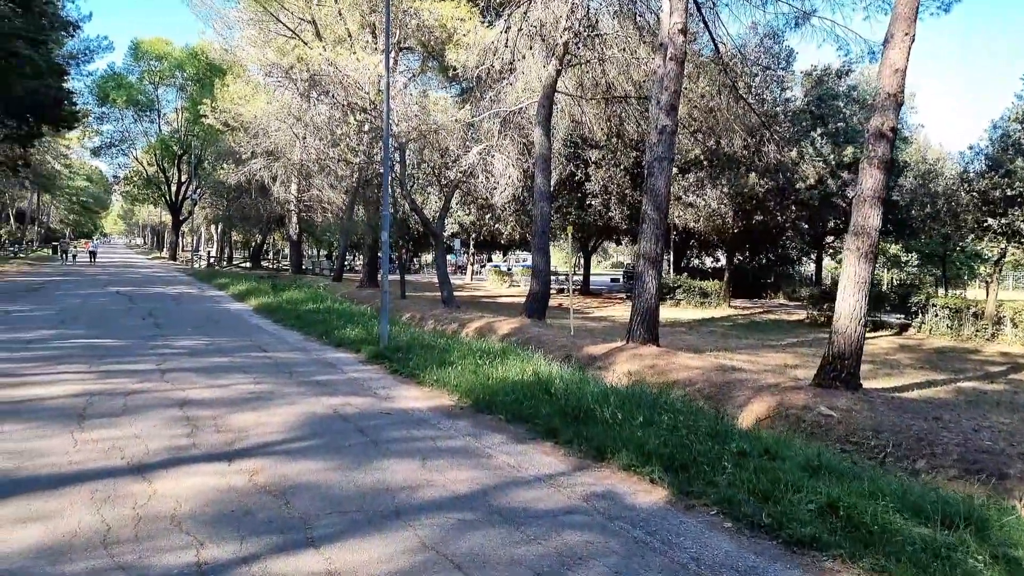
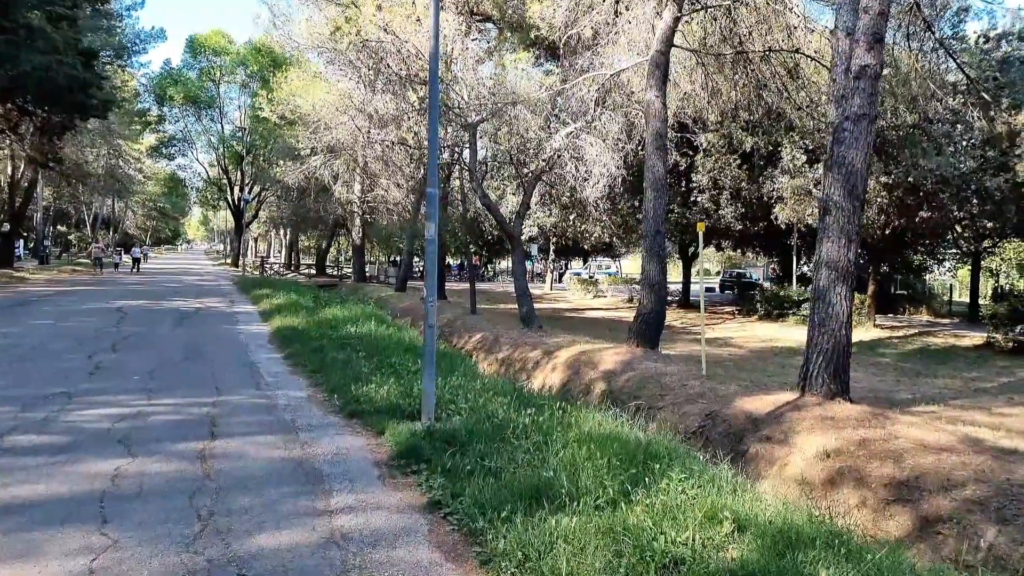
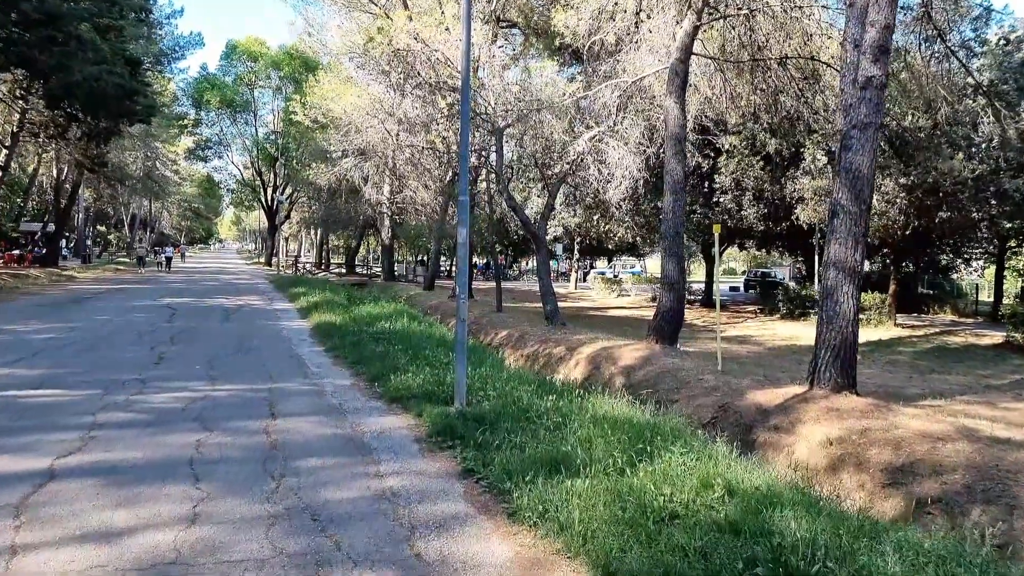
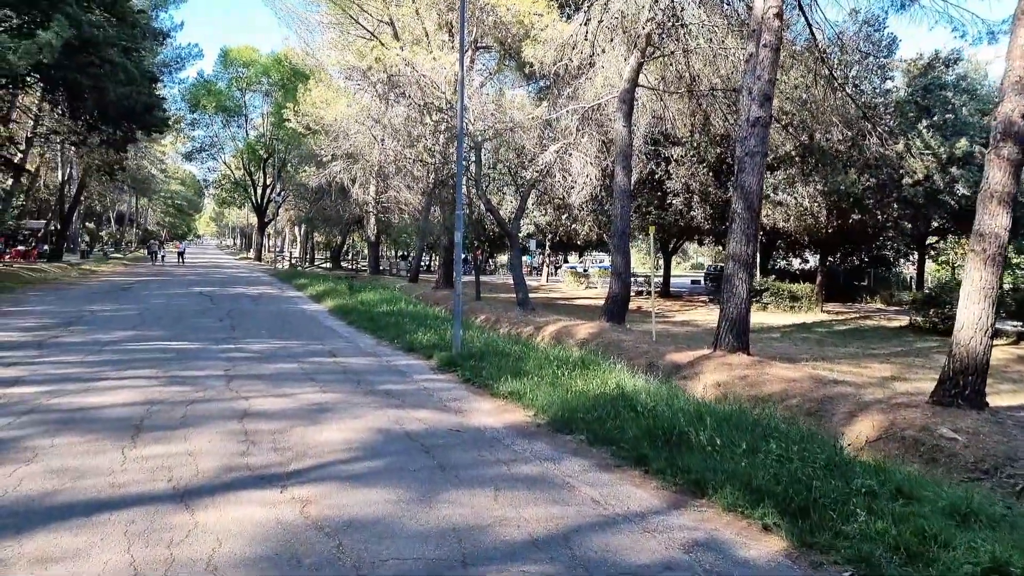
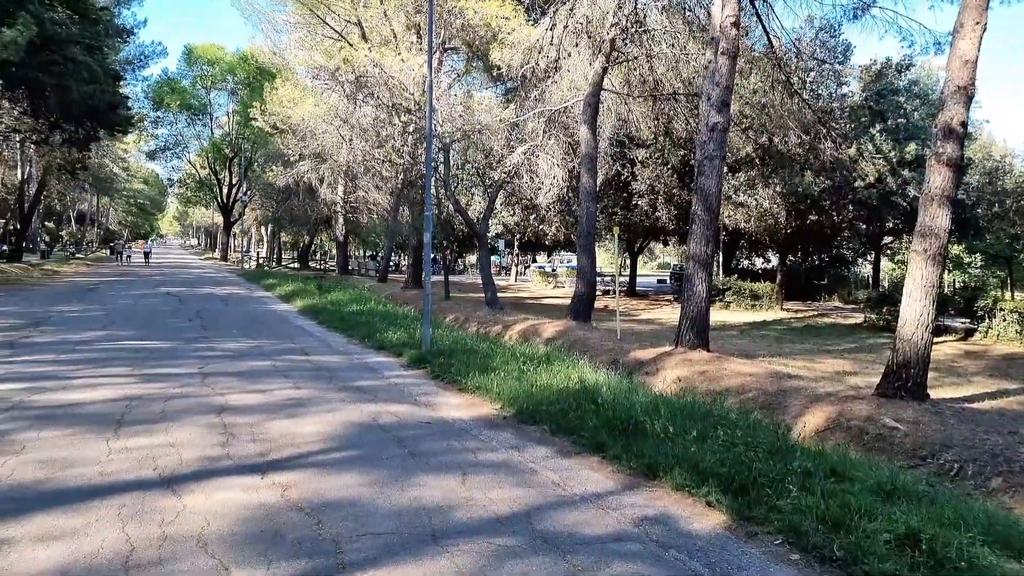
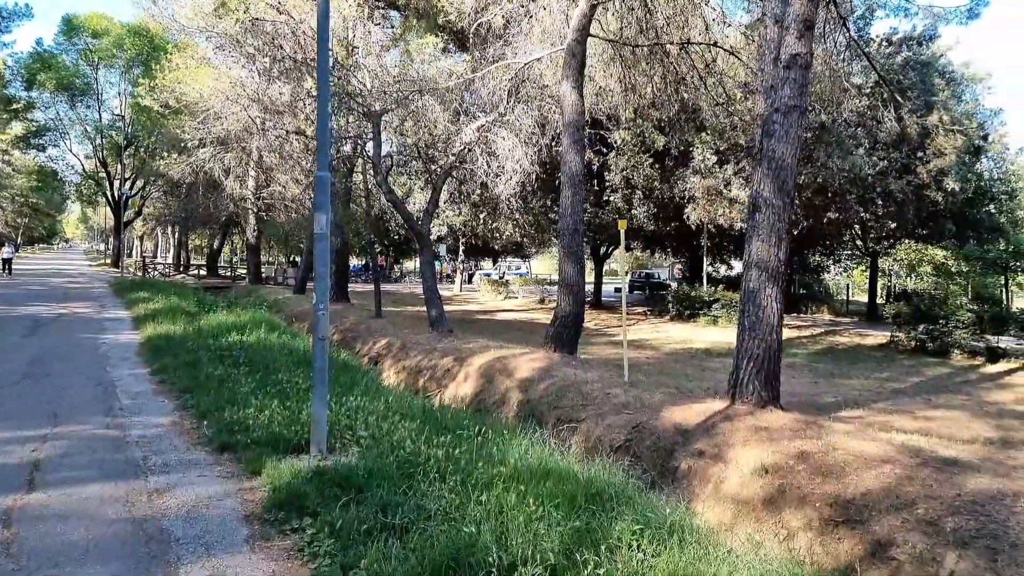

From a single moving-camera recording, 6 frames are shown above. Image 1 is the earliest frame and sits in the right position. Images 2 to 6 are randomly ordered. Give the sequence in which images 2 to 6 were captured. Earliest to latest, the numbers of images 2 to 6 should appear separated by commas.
5, 4, 3, 2, 6
